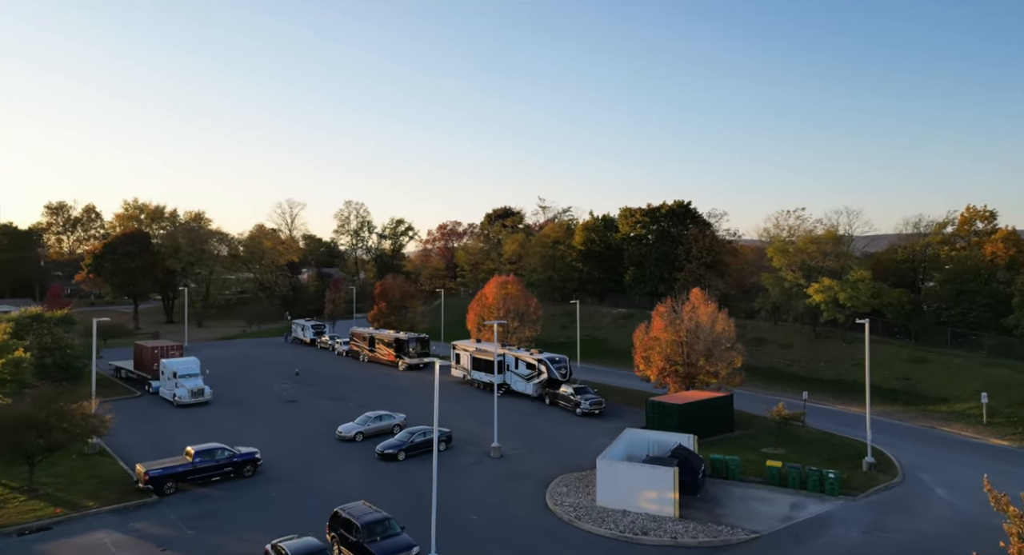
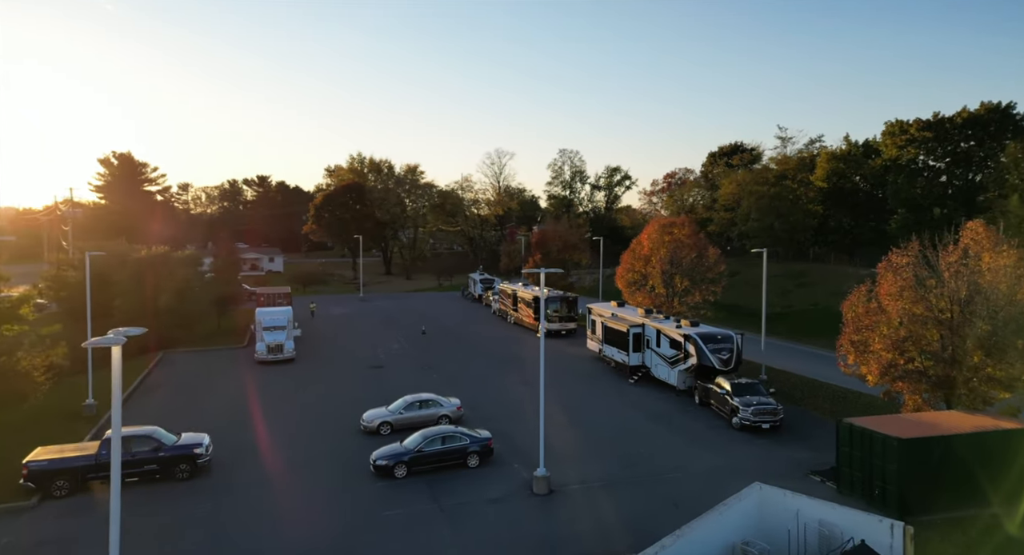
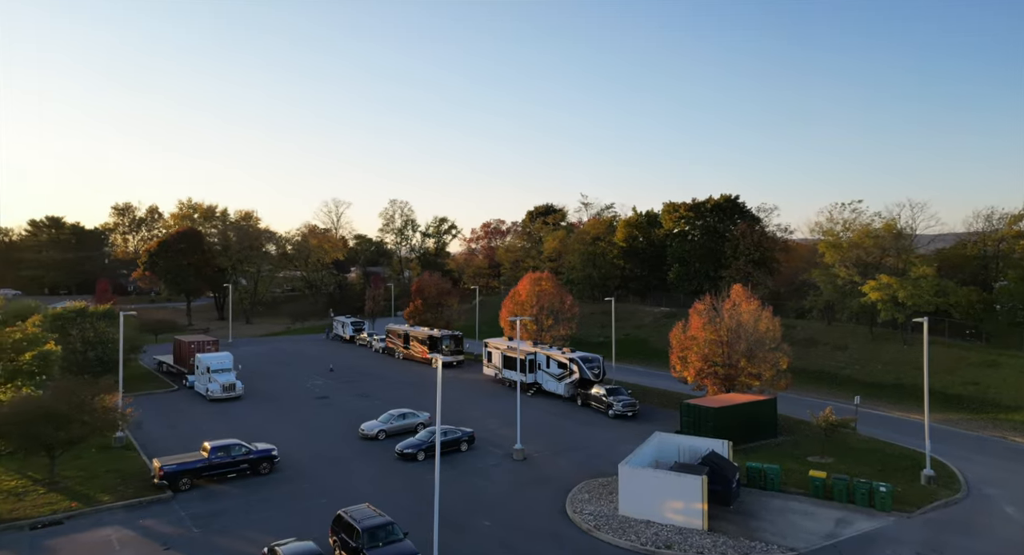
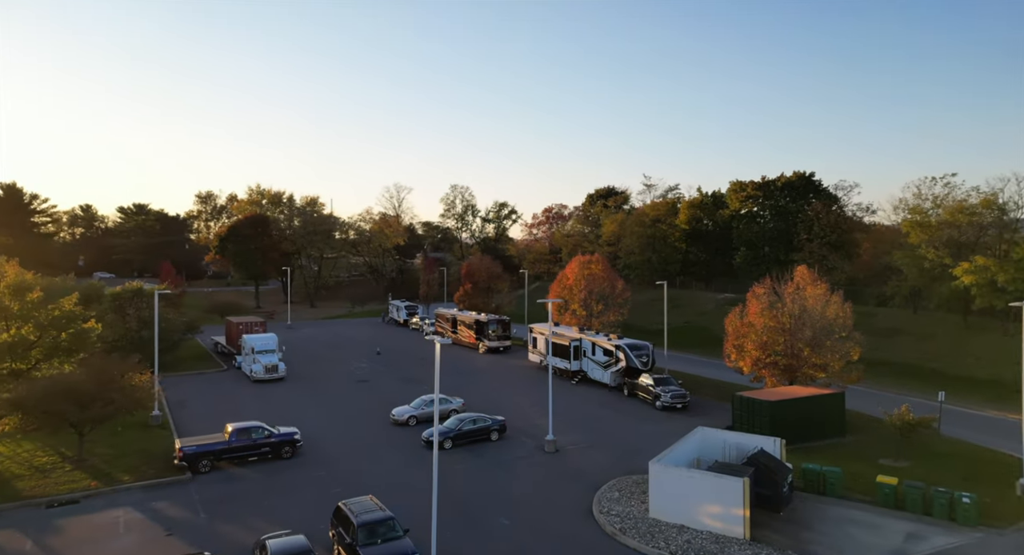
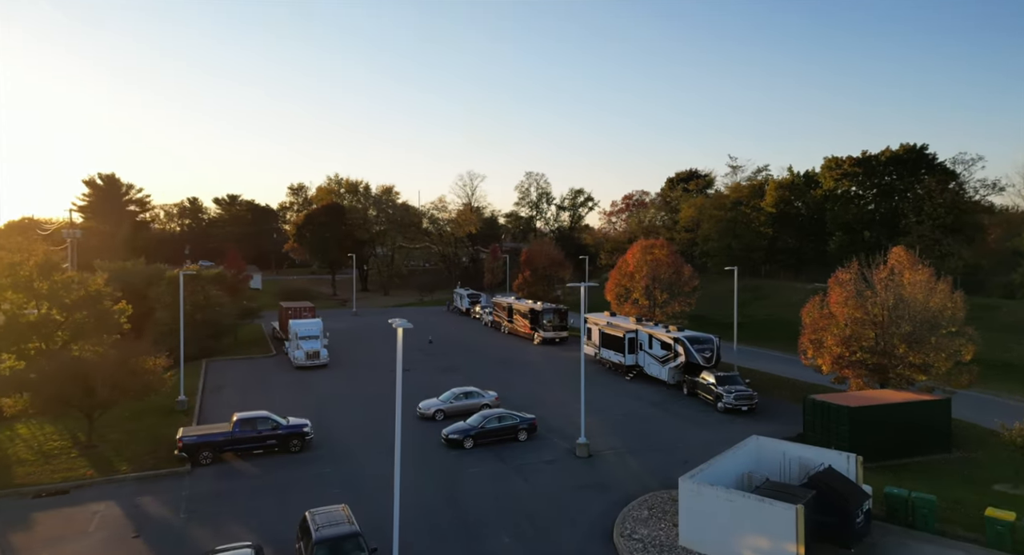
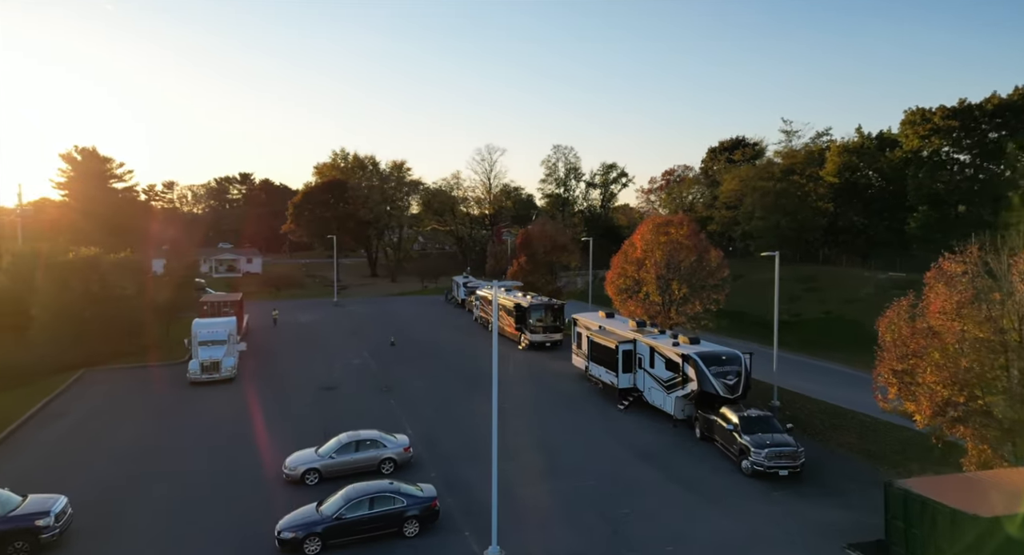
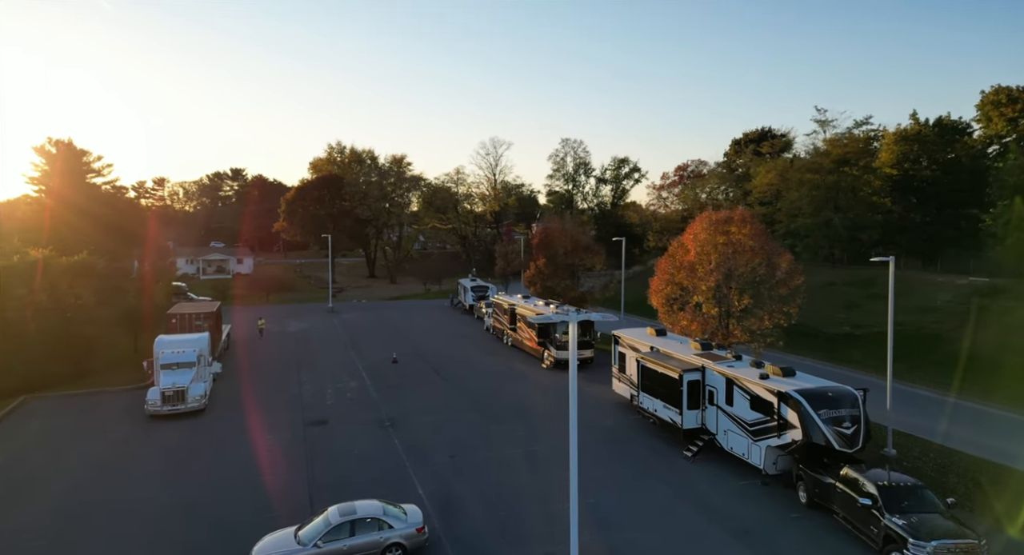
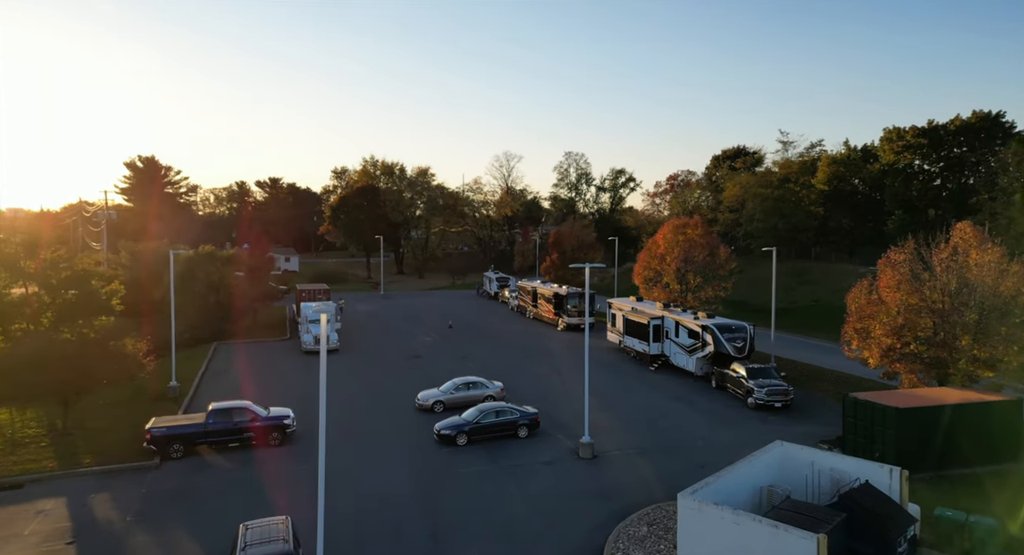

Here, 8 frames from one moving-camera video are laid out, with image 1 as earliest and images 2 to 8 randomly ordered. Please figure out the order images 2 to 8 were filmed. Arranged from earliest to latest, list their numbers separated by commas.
3, 4, 5, 8, 2, 6, 7
